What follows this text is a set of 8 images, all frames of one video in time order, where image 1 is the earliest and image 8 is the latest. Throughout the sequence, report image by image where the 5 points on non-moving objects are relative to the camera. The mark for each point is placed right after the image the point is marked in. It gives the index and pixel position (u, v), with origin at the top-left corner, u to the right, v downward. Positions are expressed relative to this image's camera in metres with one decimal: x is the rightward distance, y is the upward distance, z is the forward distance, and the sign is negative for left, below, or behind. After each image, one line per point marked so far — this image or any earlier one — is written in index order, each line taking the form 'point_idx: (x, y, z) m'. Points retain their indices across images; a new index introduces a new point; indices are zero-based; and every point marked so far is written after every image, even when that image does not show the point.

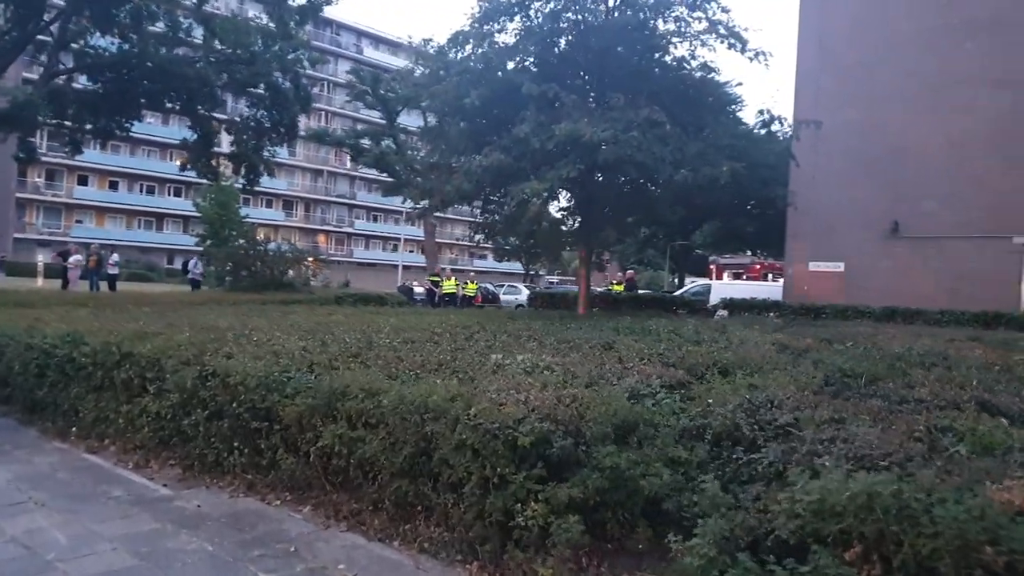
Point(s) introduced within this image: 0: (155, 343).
0: (-4.1, -0.6, +9.5) m
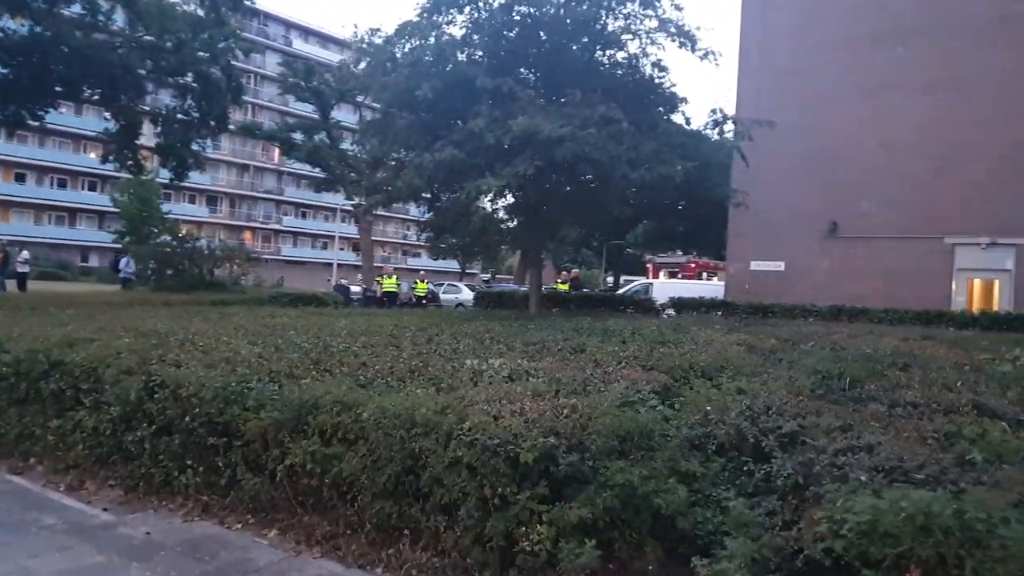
0: (-4.5, -0.7, +8.7) m
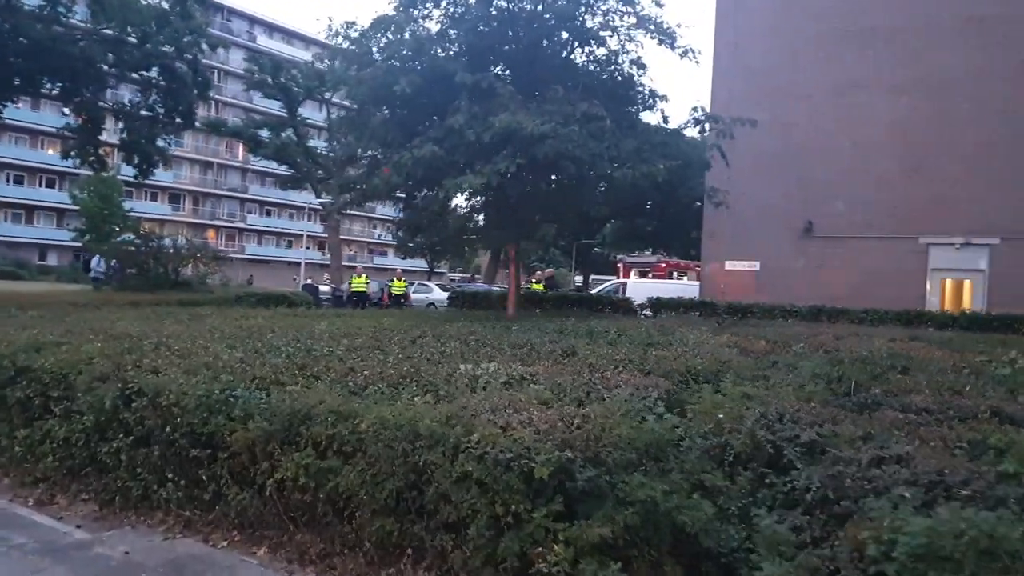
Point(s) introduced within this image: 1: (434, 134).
0: (-4.5, -0.7, +8.2) m
1: (-1.6, +3.1, +16.4) m
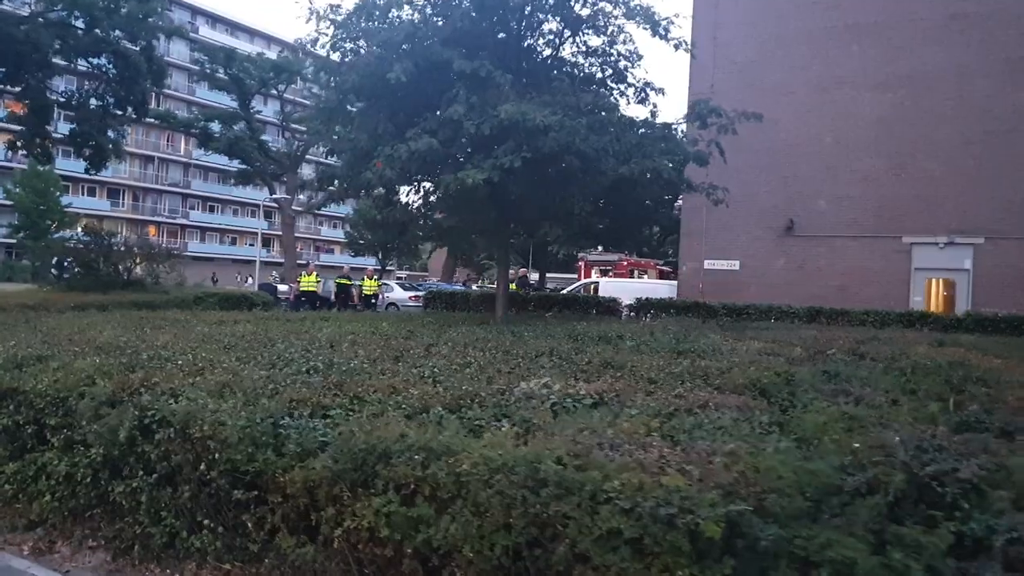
0: (-3.9, -0.8, +7.0) m
1: (-1.6, +3.1, +15.4) m
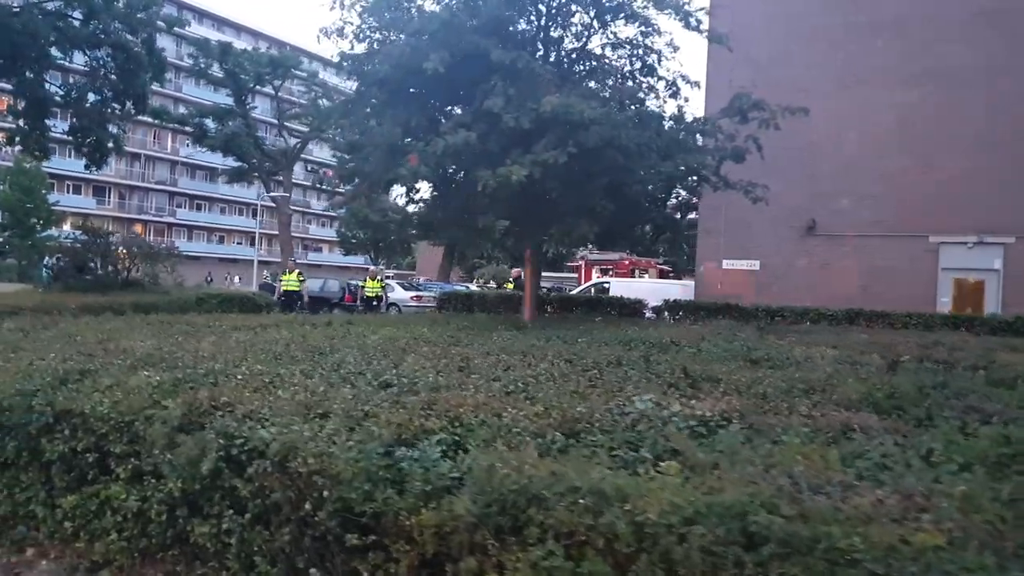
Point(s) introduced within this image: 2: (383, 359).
0: (-3.1, -0.8, +6.2) m
1: (-0.8, +3.1, +14.7) m
2: (-1.4, -0.8, +9.1) m
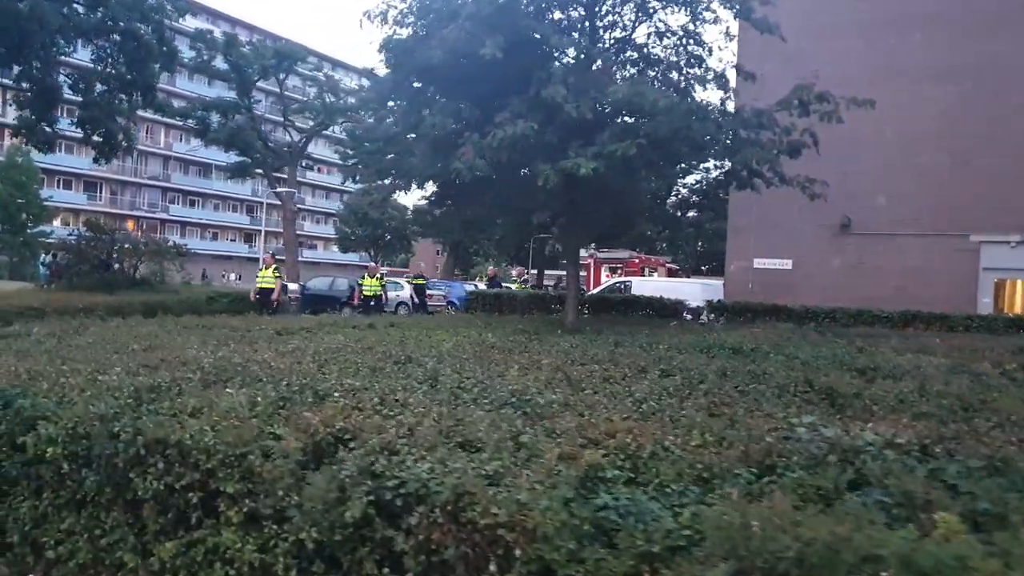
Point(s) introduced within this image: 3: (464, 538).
0: (-2.0, -0.9, +5.3) m
1: (+0.2, +3.0, +13.8) m
2: (-0.4, -0.8, +8.2) m
3: (-0.2, -1.2, +4.0) m
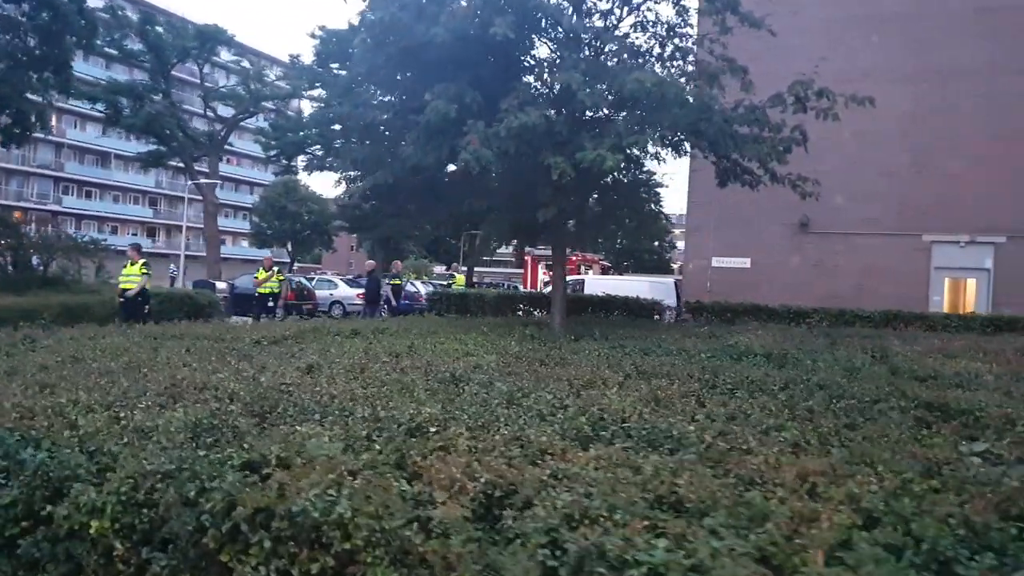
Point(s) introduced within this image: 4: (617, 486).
0: (-1.0, -0.9, +4.1) m
1: (+0.2, +3.0, +12.7) m
2: (+0.3, -0.9, +7.1) m
3: (+0.9, -1.3, +2.9) m
4: (+0.5, -1.0, +4.1) m
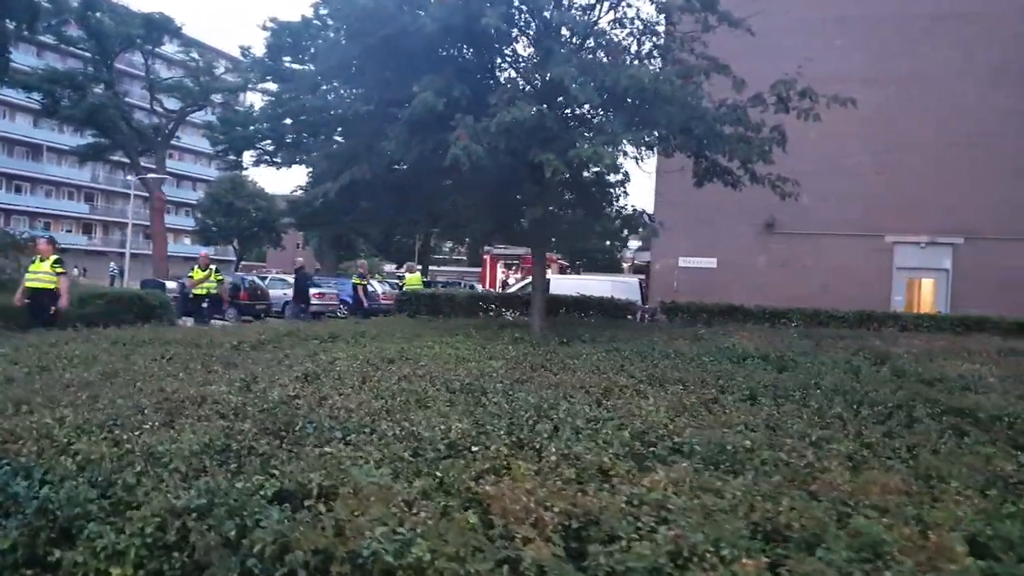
0: (-0.6, -1.0, +3.6) m
1: (+0.1, +3.0, +12.2) m
2: (+0.5, -0.9, +6.7) m
3: (+1.4, -1.3, +2.6) m
4: (+0.9, -1.0, +3.7) m
